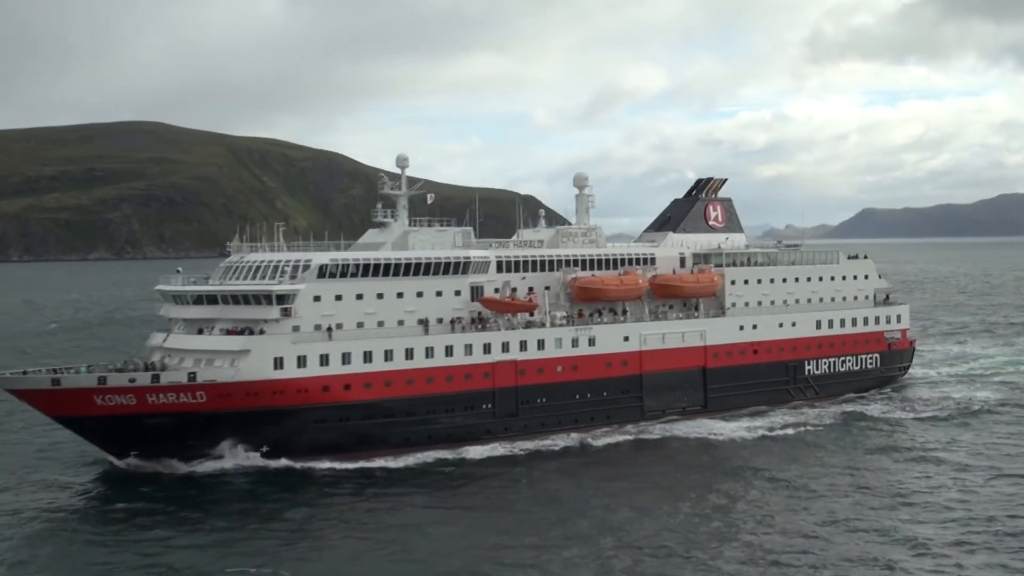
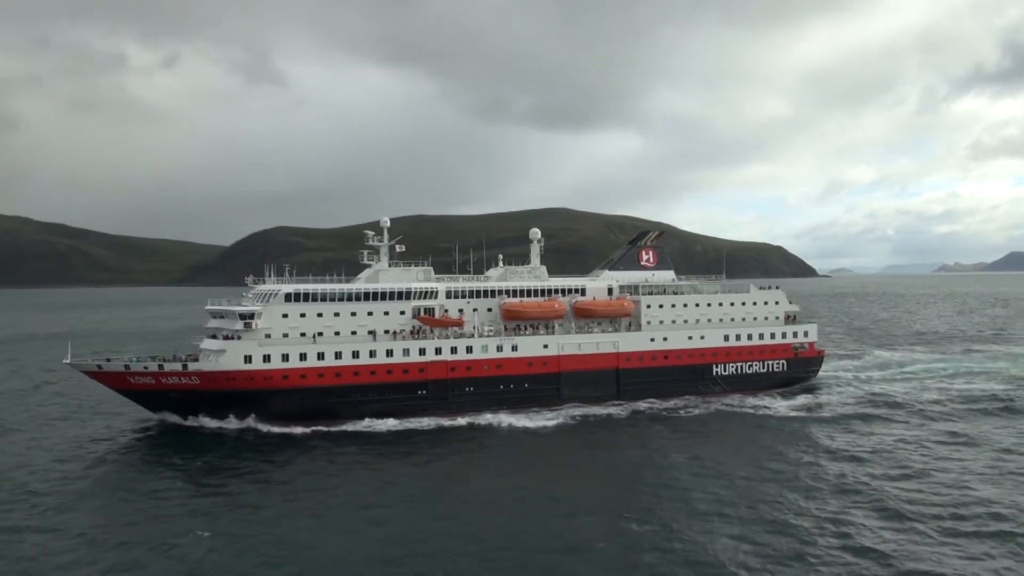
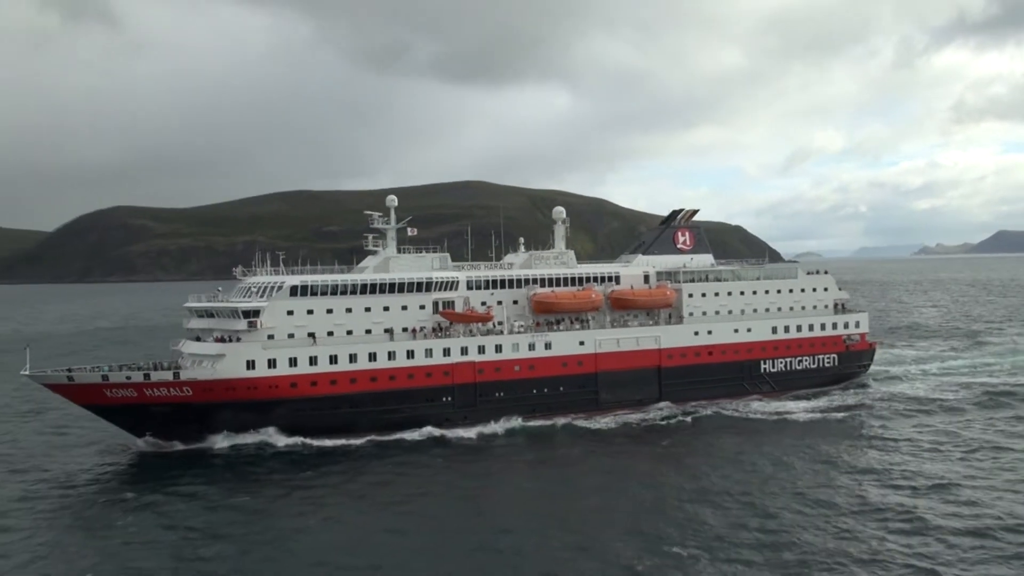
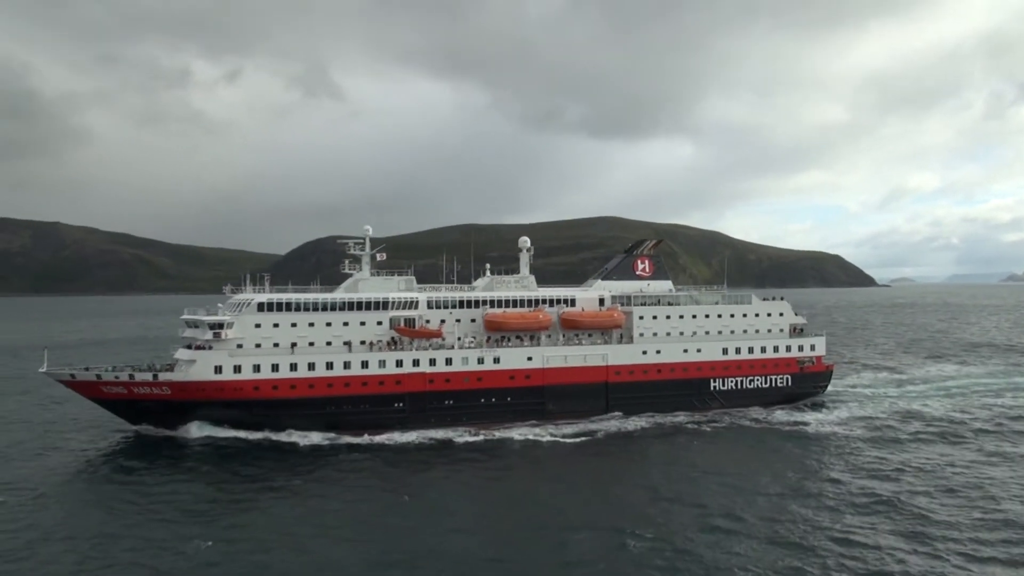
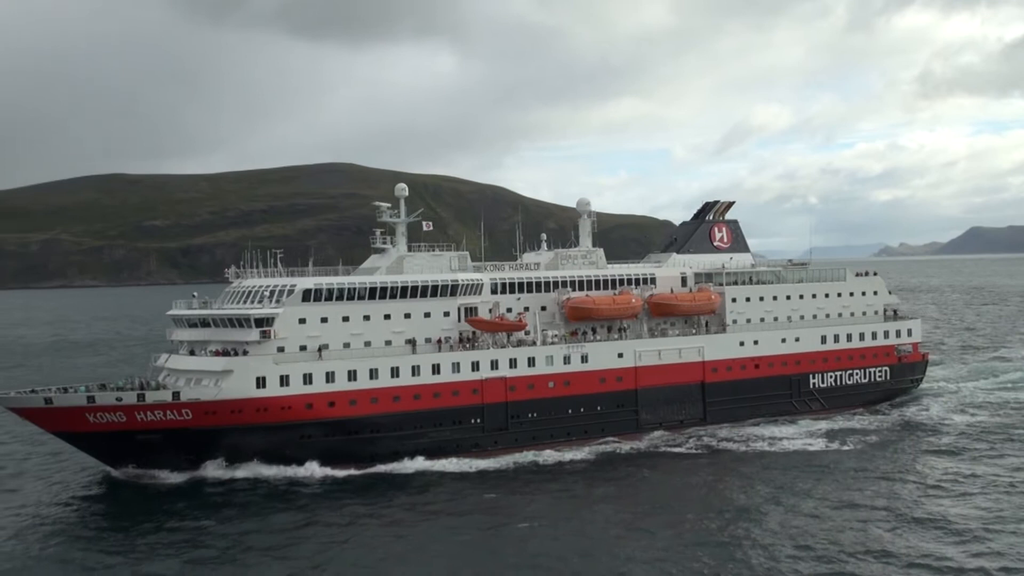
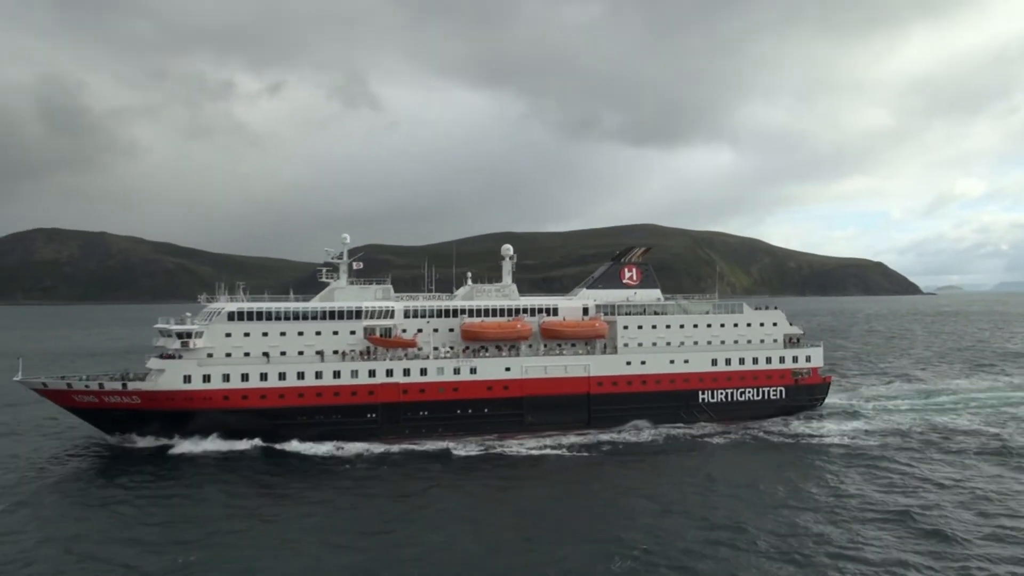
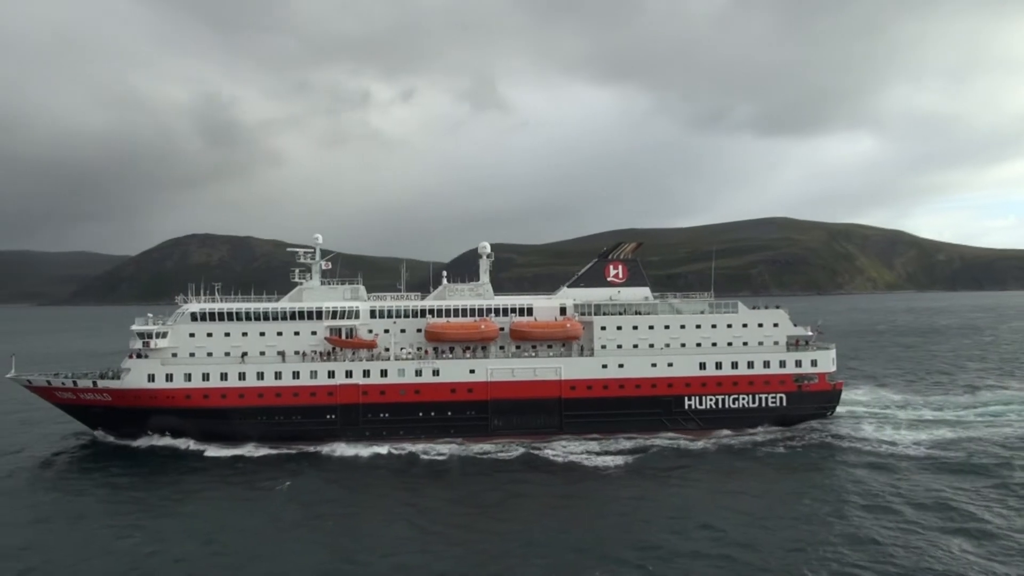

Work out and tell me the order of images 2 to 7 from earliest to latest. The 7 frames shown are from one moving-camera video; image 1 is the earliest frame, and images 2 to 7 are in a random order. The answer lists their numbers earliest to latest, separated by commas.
5, 3, 2, 4, 6, 7
